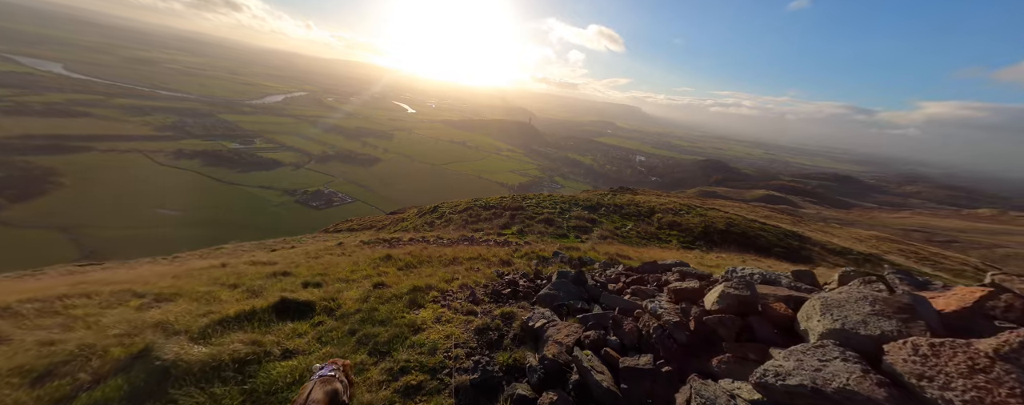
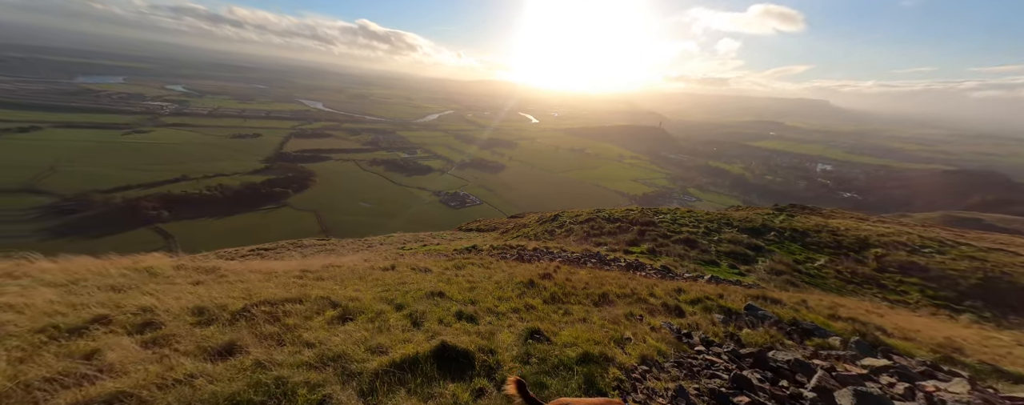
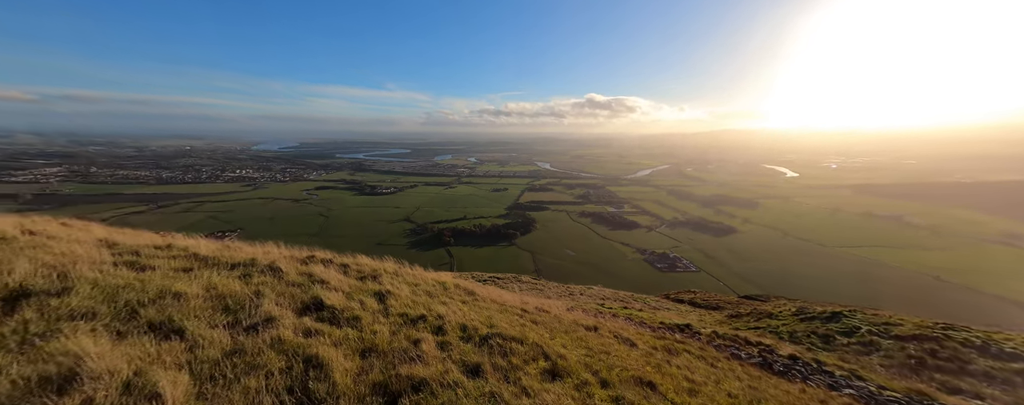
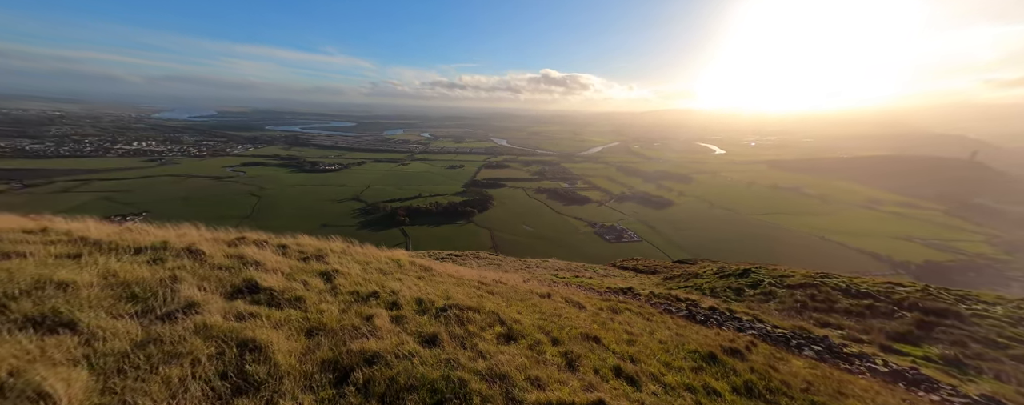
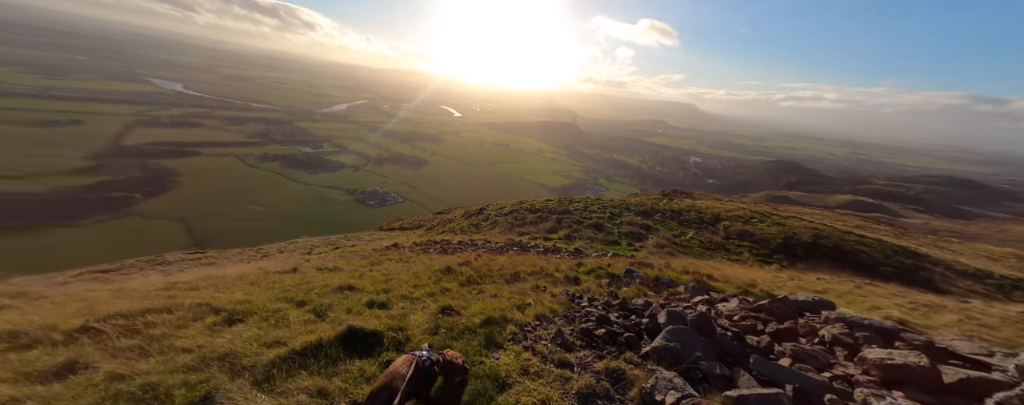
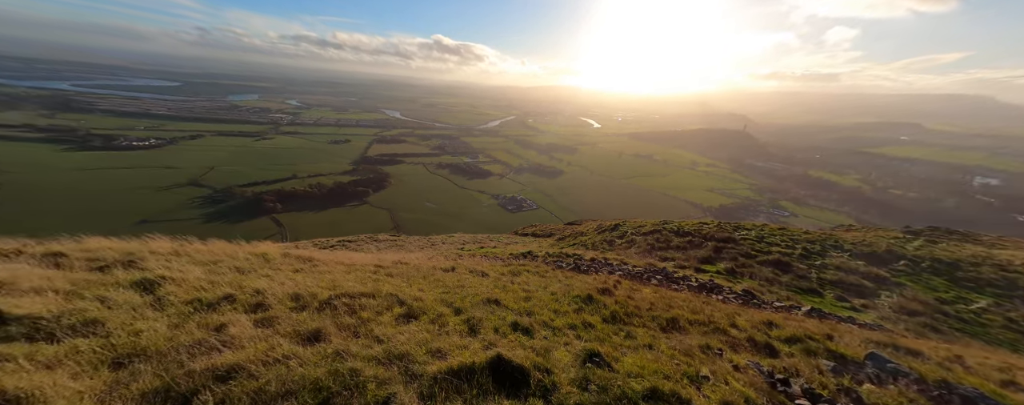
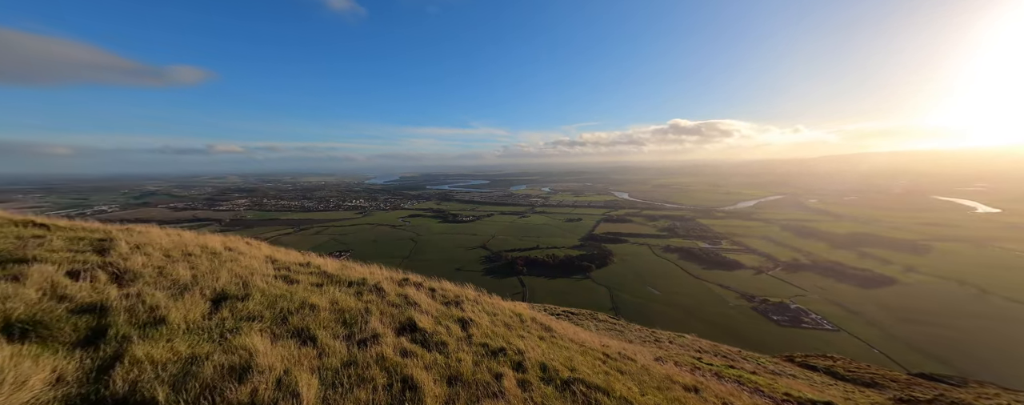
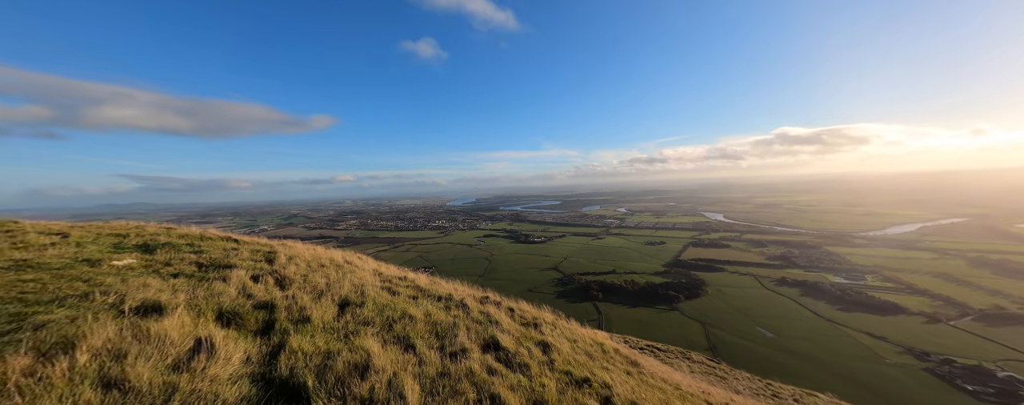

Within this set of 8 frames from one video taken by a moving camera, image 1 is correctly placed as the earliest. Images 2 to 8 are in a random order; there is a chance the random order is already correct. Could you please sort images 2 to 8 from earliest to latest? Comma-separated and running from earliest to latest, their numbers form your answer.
5, 2, 6, 4, 3, 7, 8
